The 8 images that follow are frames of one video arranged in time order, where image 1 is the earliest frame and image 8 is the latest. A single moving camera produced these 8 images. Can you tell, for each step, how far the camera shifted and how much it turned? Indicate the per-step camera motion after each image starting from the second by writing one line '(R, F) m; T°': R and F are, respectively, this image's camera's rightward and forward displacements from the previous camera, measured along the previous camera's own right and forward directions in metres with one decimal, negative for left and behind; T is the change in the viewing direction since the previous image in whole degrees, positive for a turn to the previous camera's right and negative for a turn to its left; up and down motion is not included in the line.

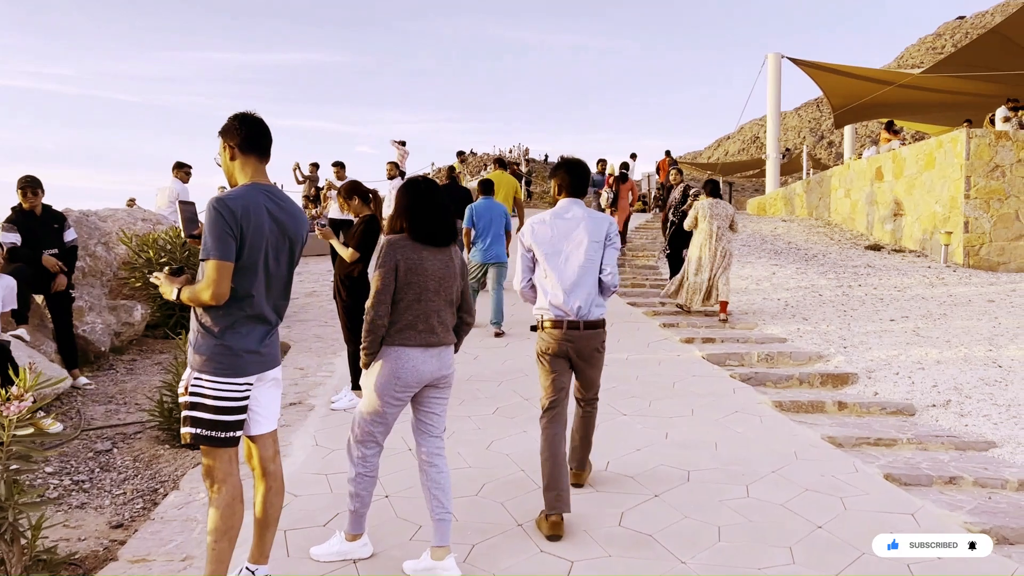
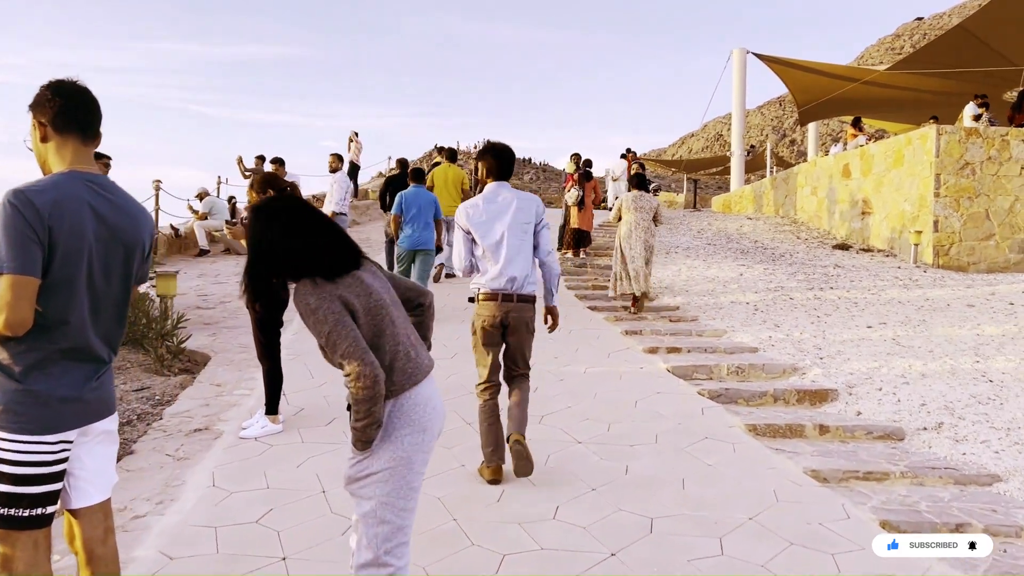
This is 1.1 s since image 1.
(+0.1, +0.7) m; +2°
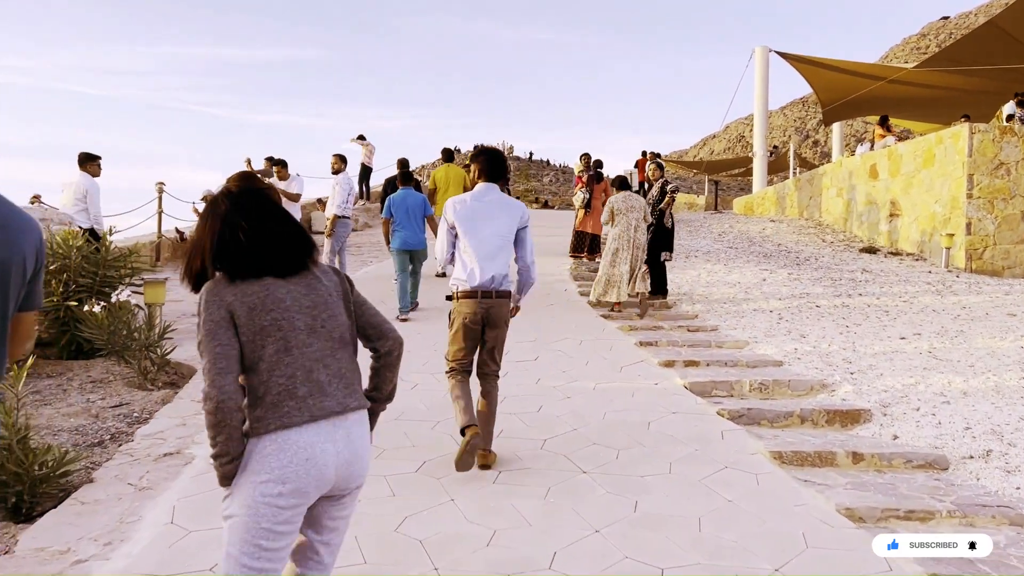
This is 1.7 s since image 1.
(+0.1, +0.4) m; -1°
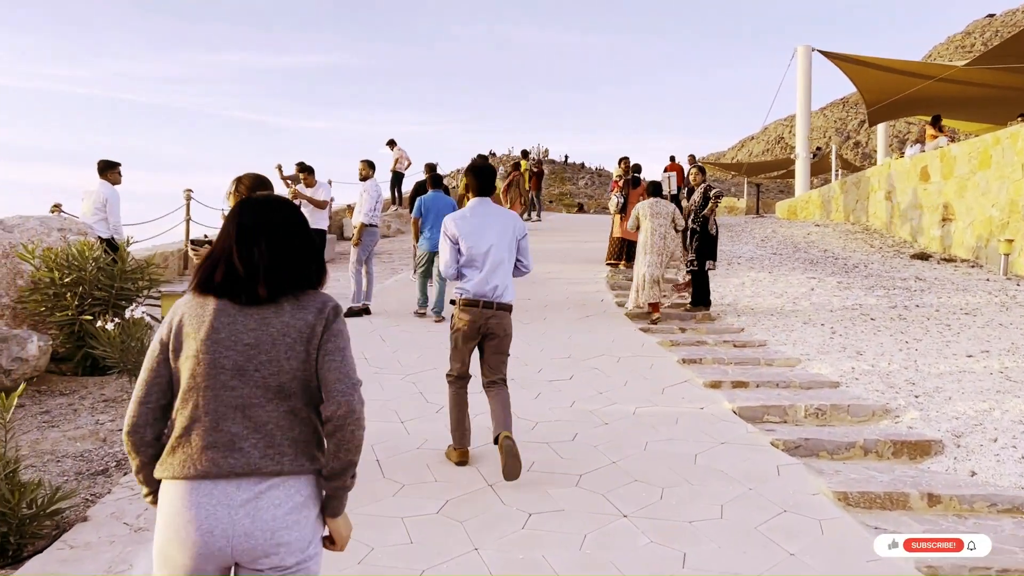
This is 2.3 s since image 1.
(0.0, +0.4) m; -2°
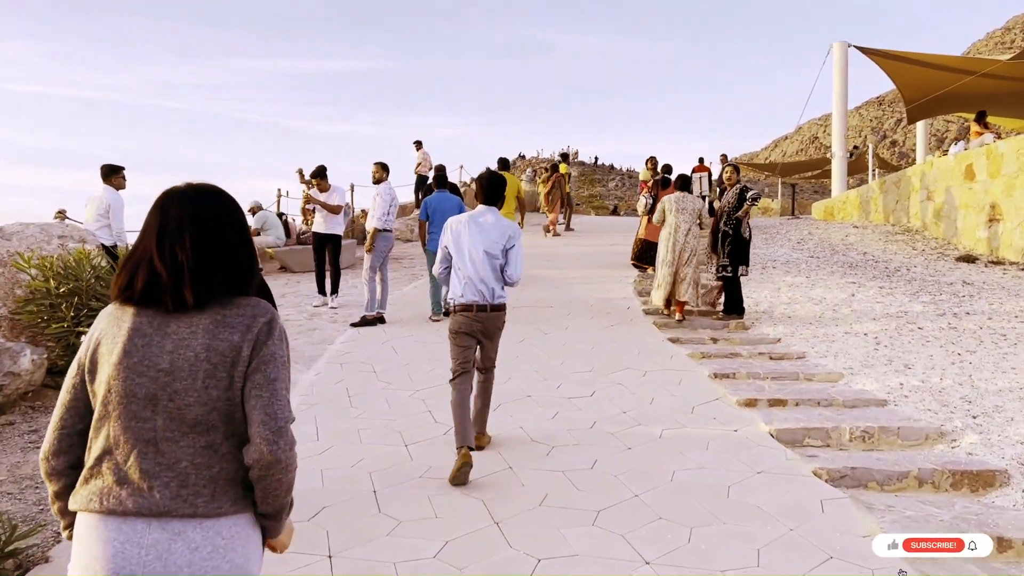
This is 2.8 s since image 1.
(+0.1, +0.4) m; -2°
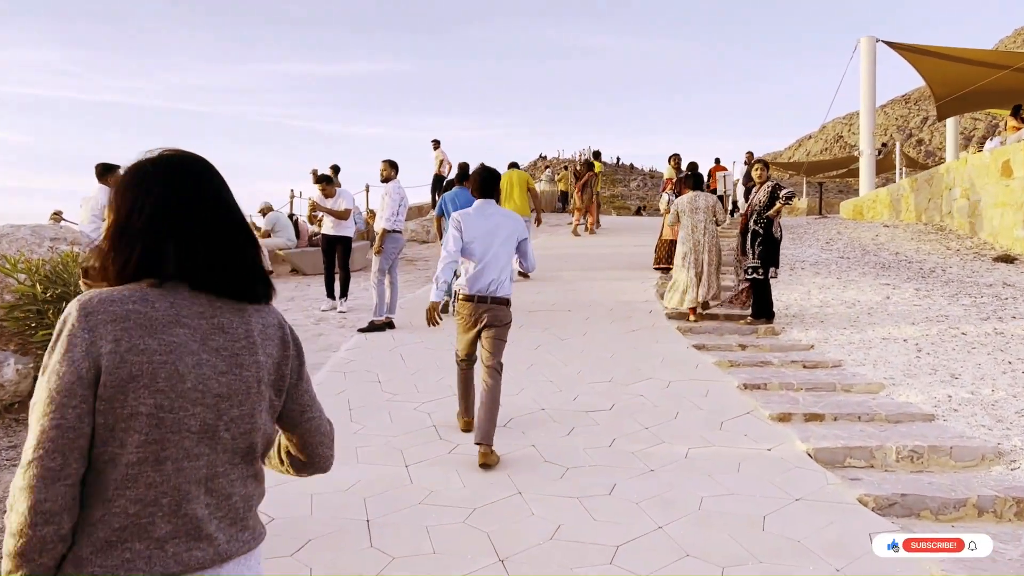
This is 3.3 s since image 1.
(+0.1, +0.4) m; -1°
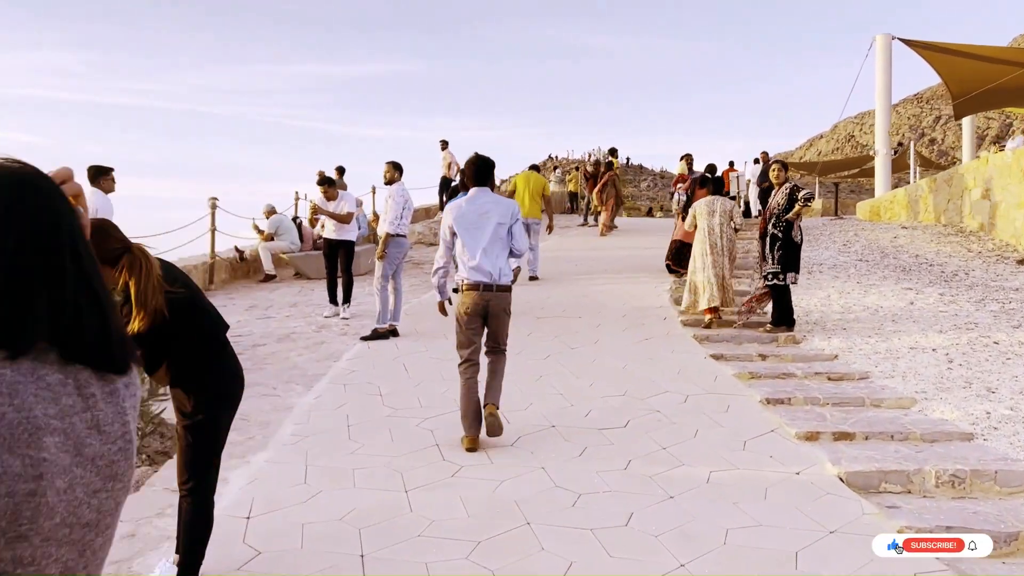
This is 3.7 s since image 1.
(0.0, +0.3) m; -1°
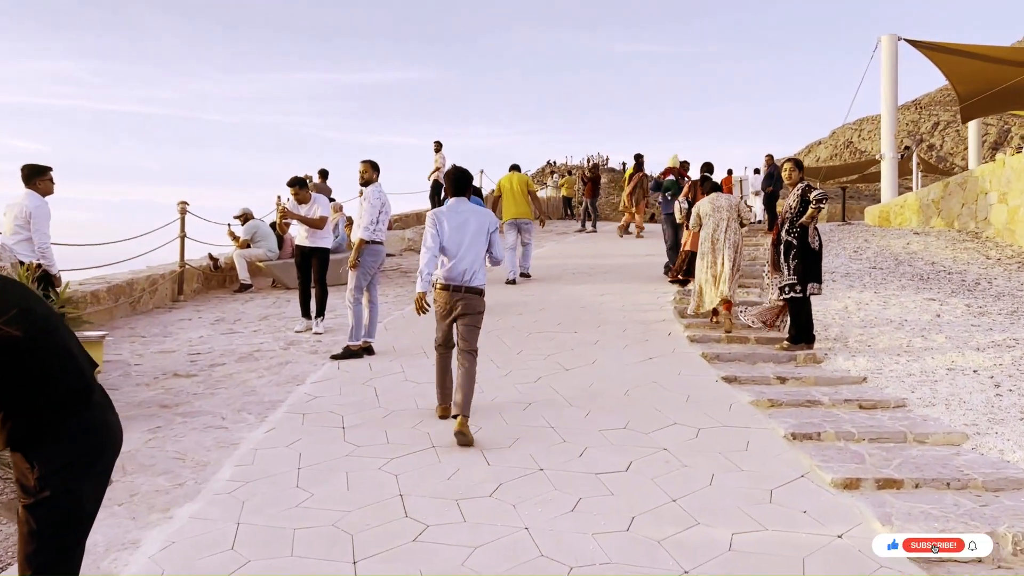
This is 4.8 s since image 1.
(+0.1, +0.7) m; 0°
